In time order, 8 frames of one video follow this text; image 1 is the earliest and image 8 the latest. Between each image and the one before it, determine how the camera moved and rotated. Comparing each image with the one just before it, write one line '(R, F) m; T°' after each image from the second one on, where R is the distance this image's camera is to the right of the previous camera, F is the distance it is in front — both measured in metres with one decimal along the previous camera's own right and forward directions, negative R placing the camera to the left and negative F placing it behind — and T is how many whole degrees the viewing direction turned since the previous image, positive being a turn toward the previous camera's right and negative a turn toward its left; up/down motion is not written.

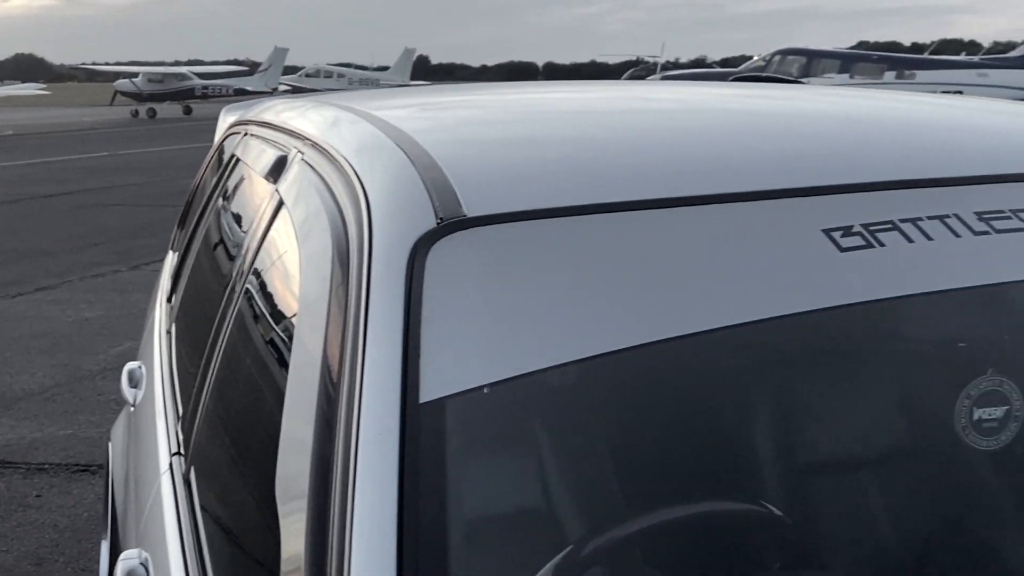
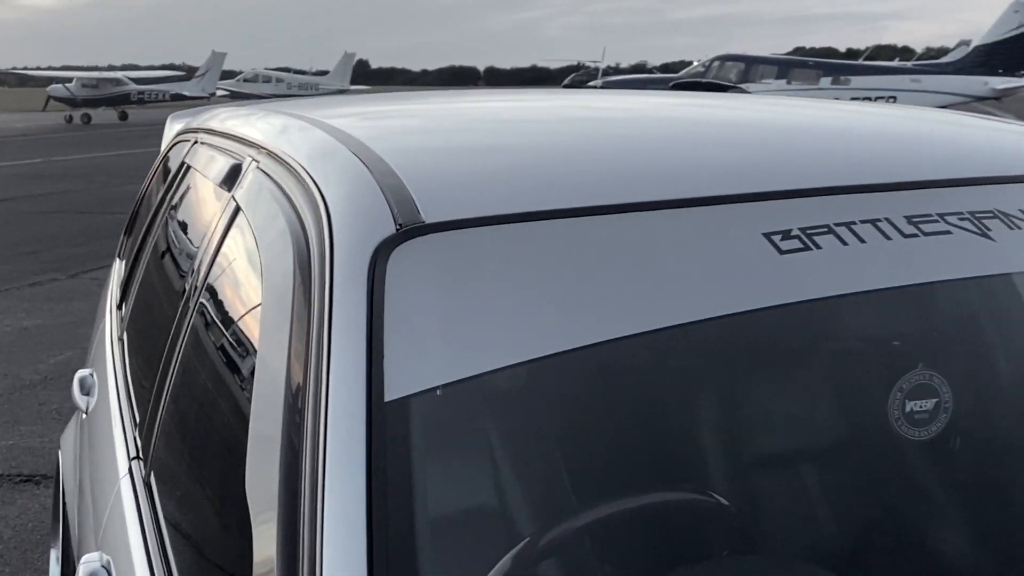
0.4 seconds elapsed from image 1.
(0.0, 0.0) m; +3°
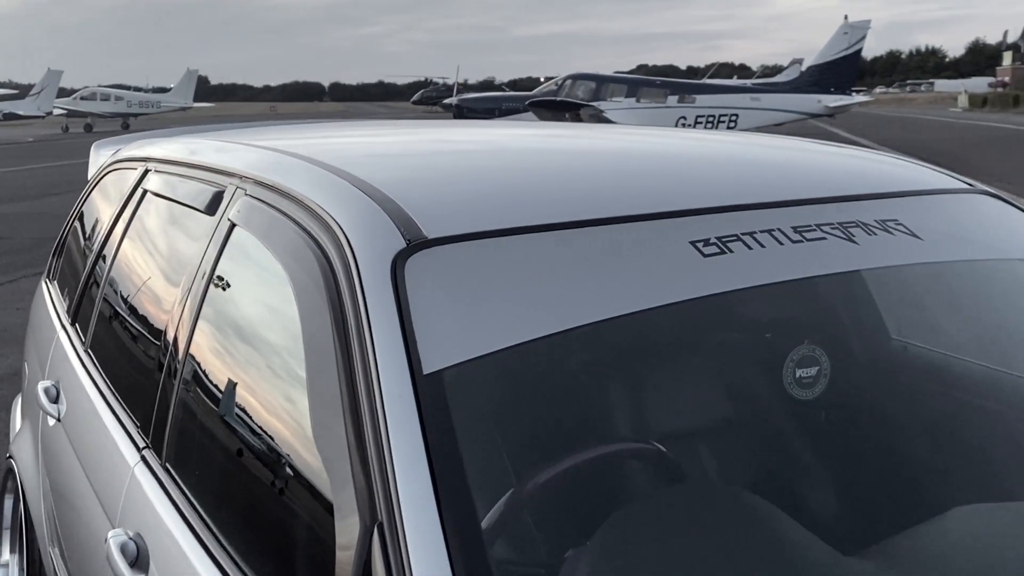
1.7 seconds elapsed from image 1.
(-0.2, -0.3) m; +7°
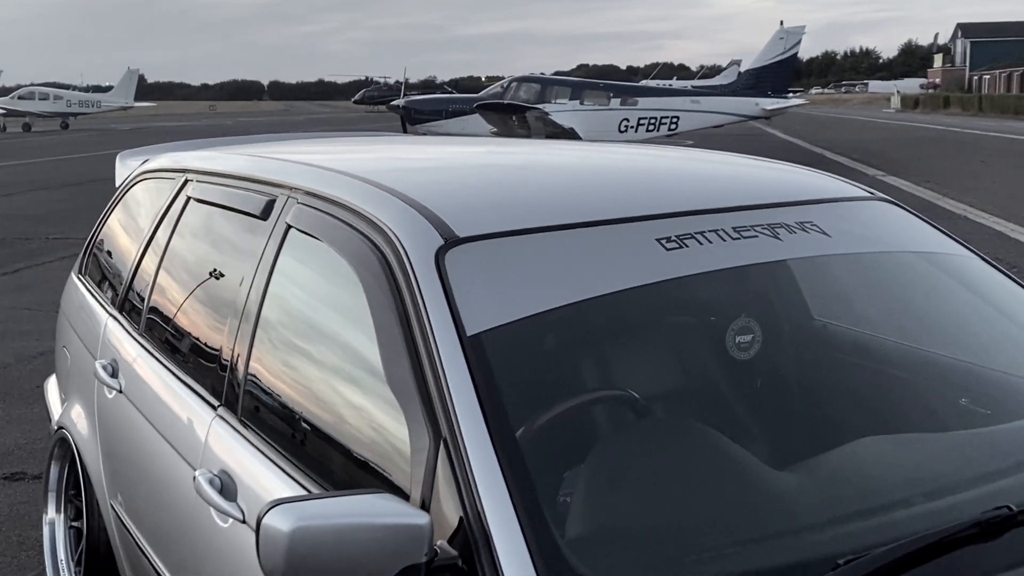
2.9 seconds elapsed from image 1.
(-0.1, -0.4) m; +3°
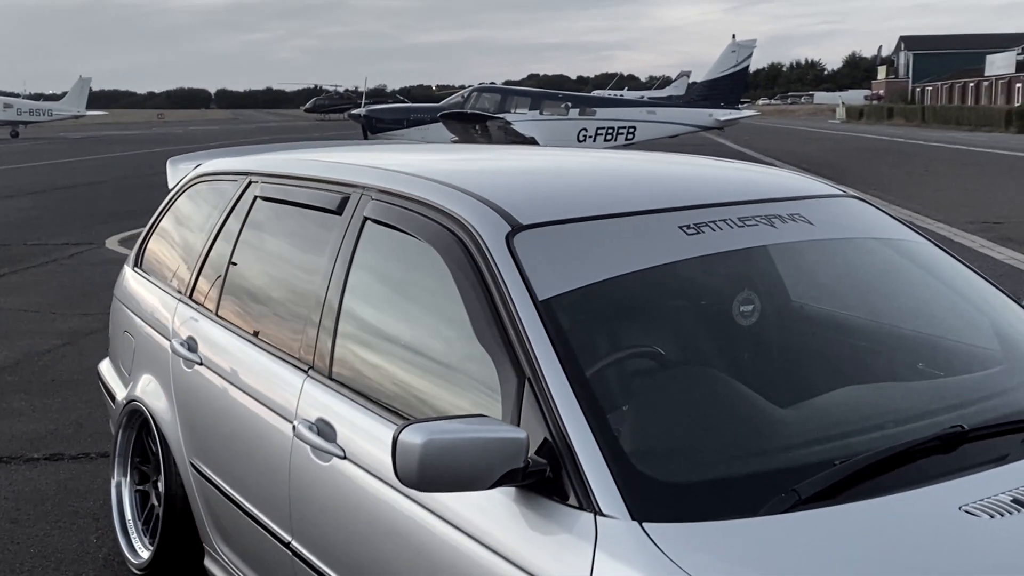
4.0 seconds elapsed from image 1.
(-0.2, -0.4) m; +2°
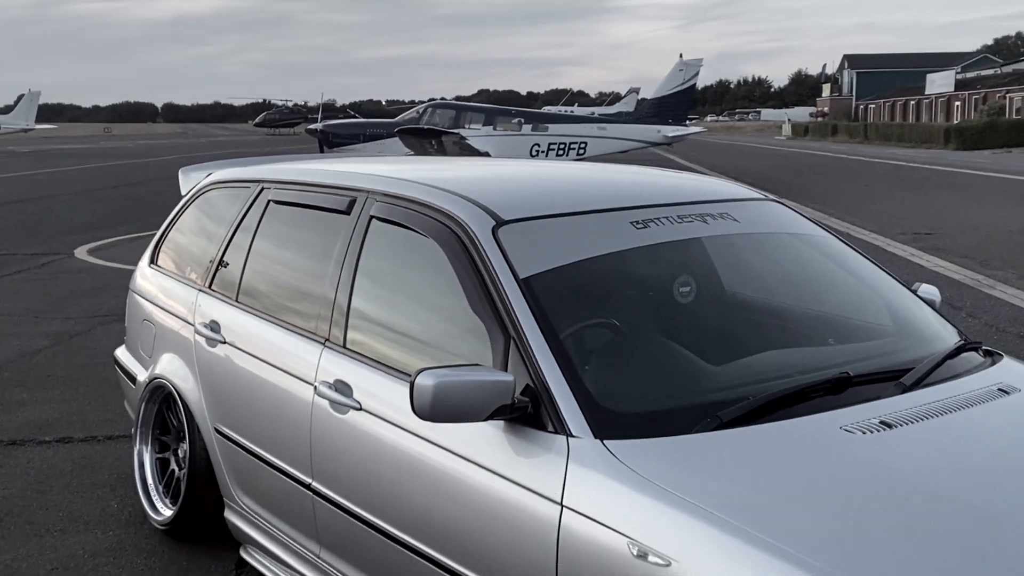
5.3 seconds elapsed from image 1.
(-0.1, -0.5) m; +2°
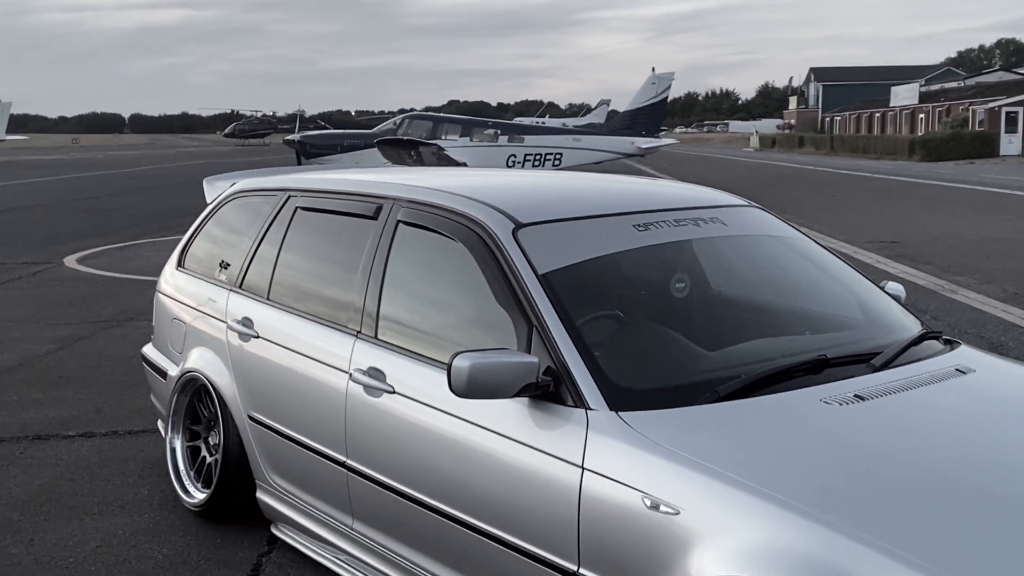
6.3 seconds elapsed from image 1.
(-0.1, -0.3) m; +1°
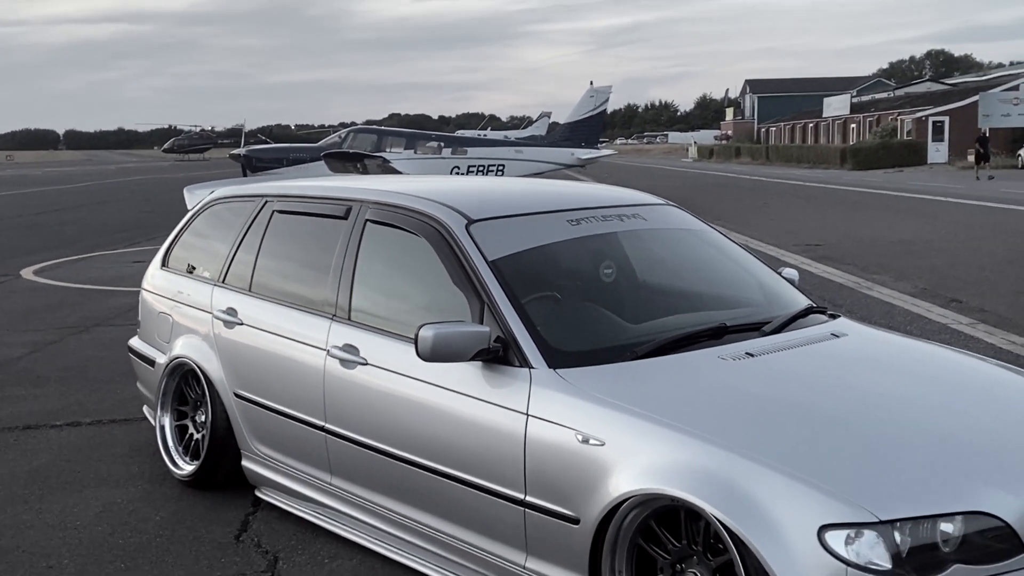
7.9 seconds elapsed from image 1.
(0.0, -0.6) m; +3°
